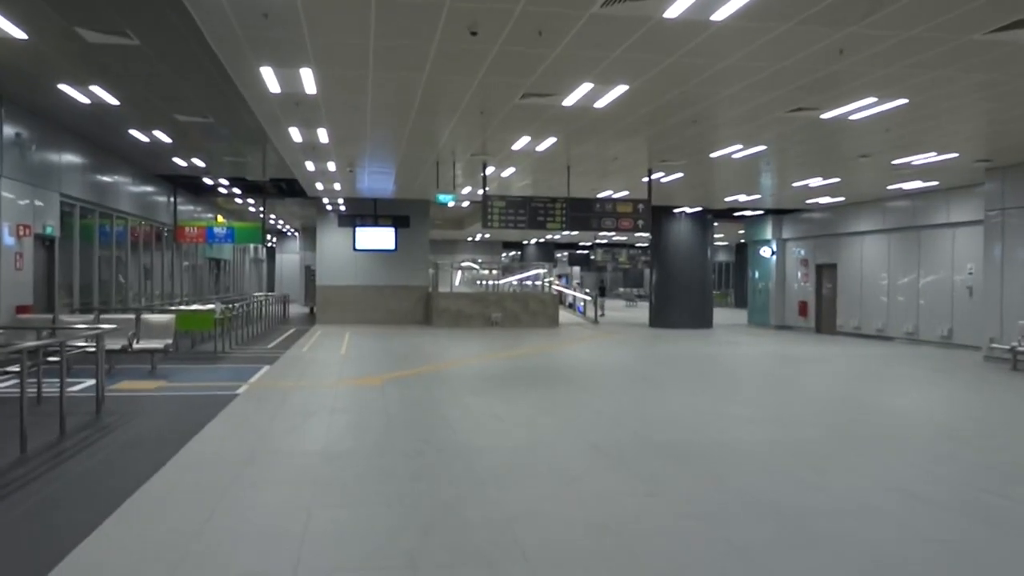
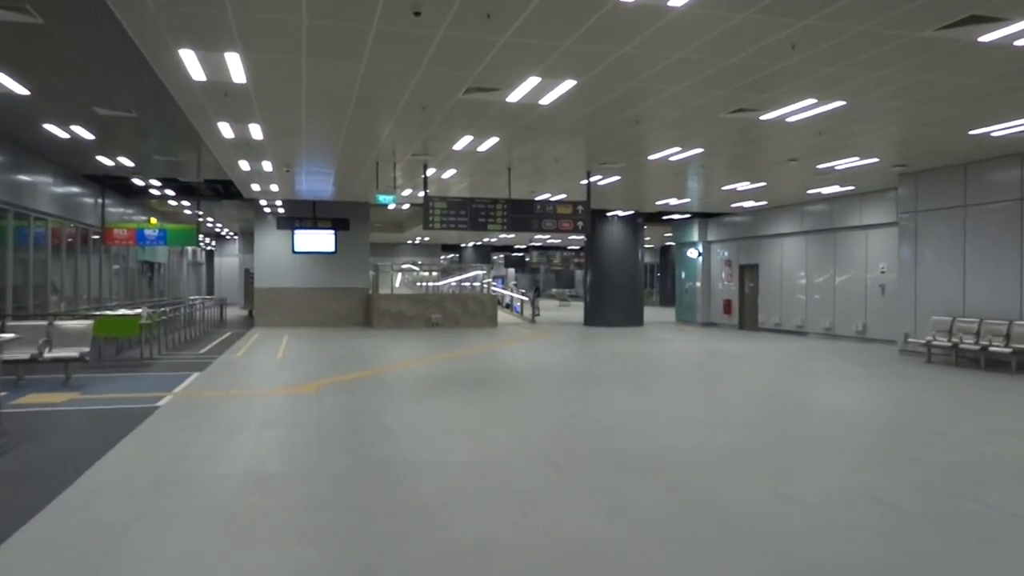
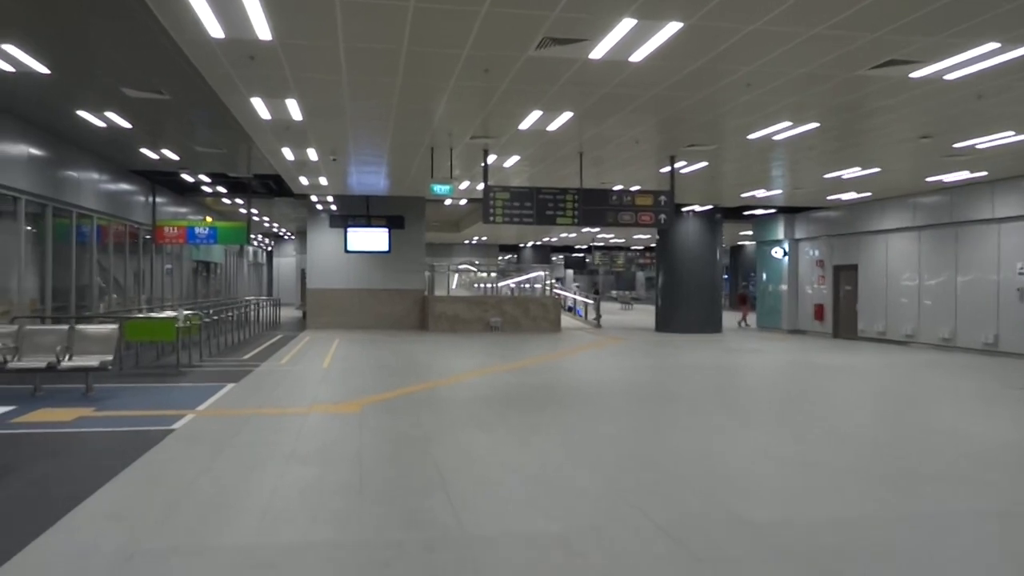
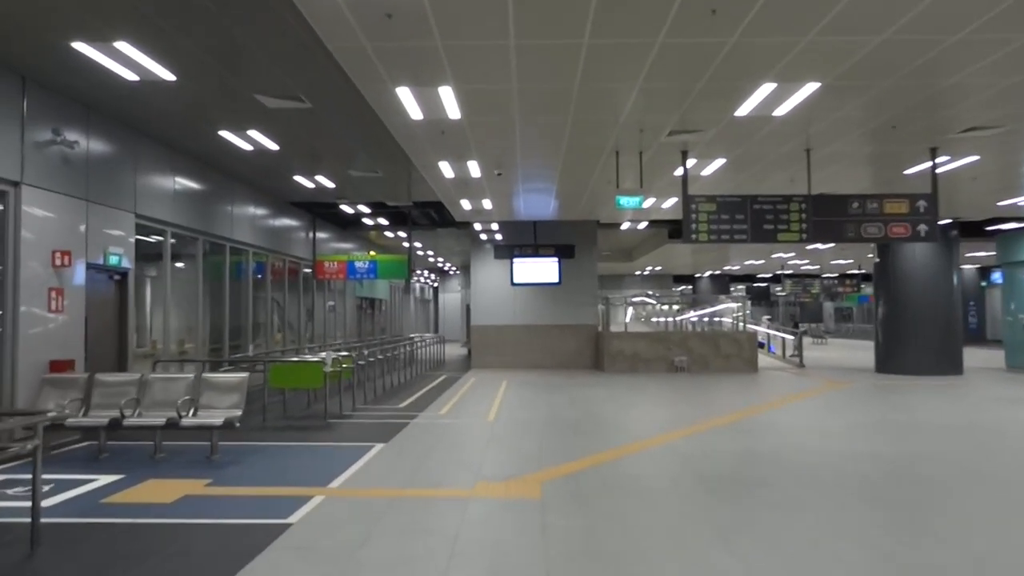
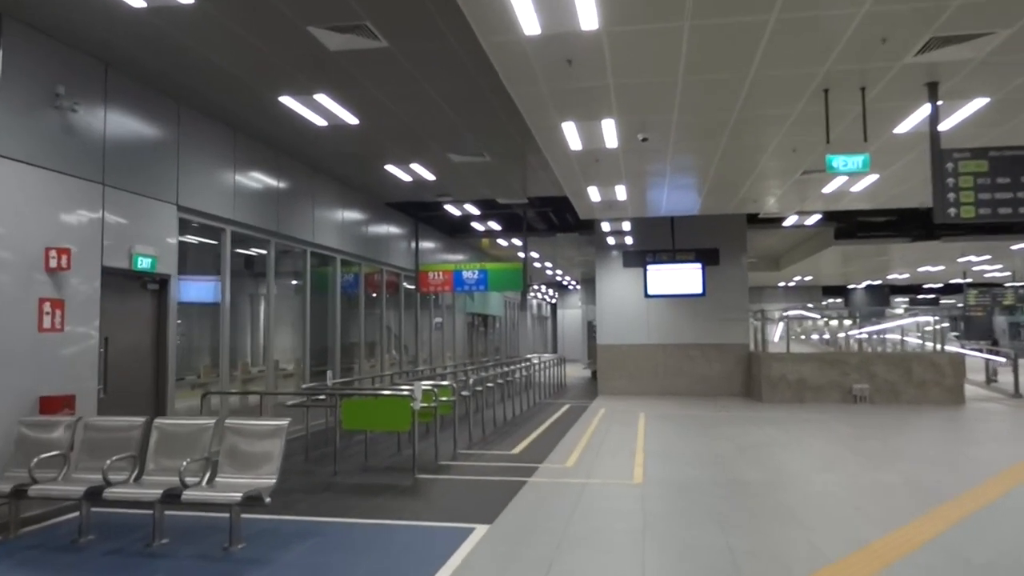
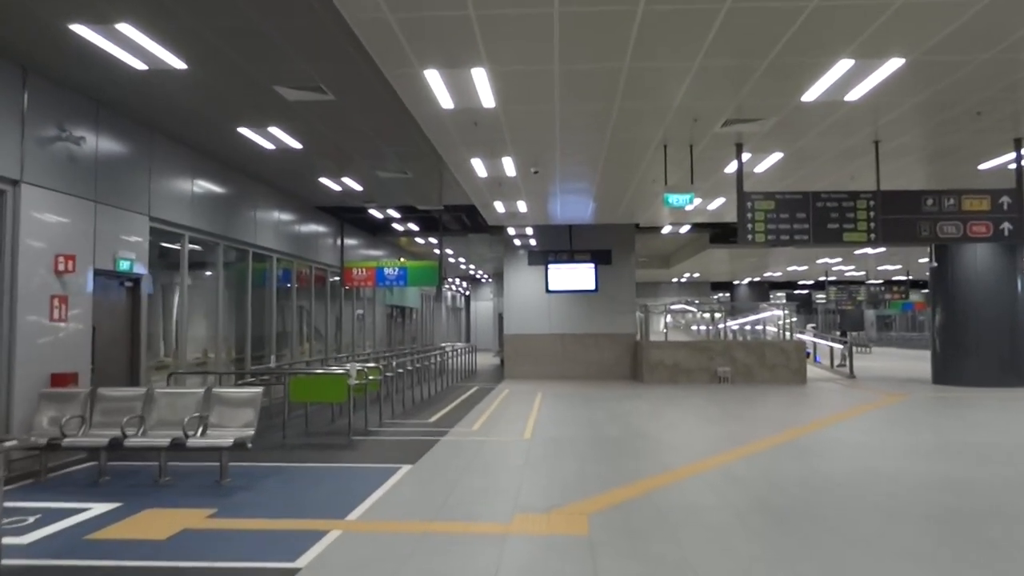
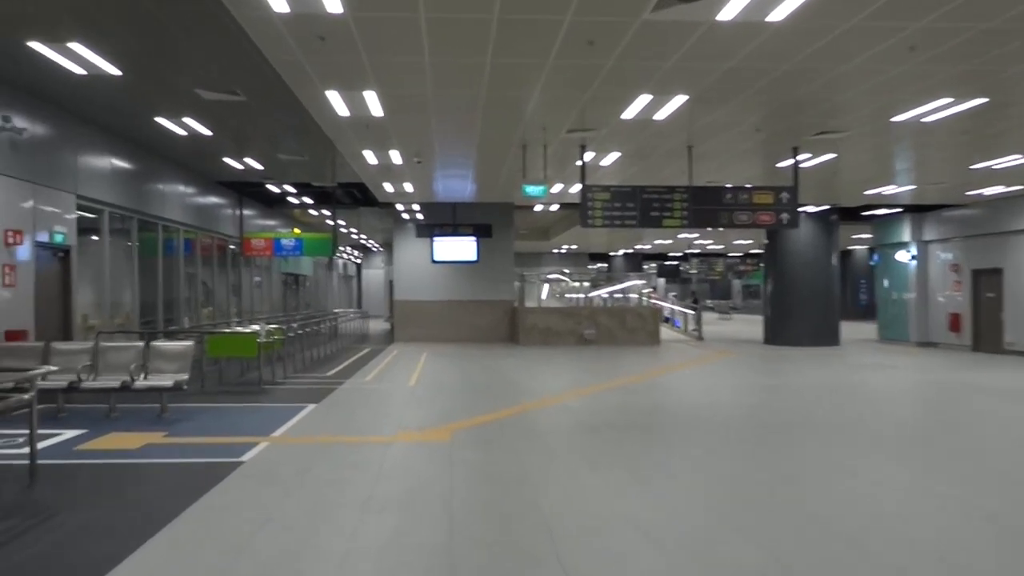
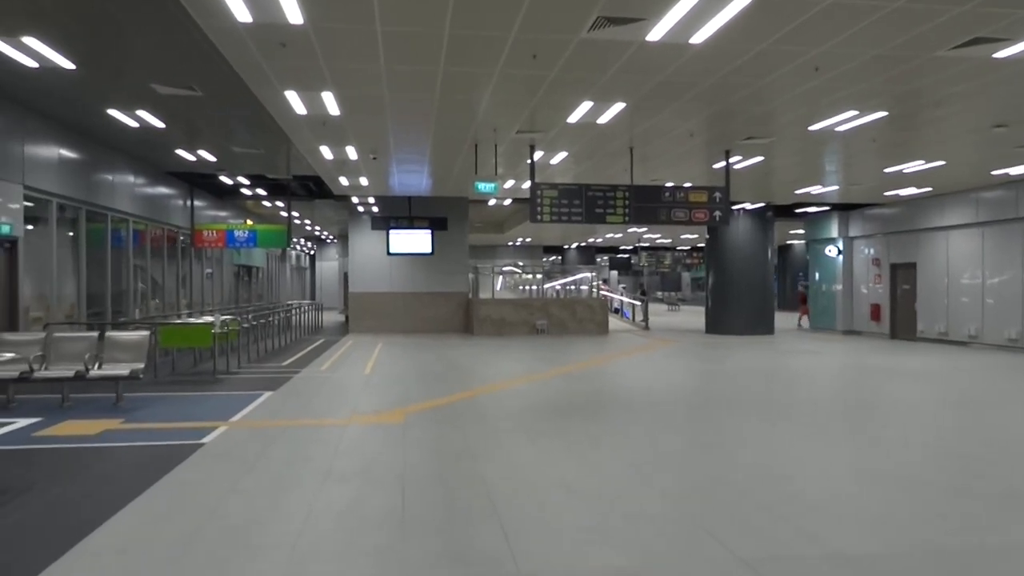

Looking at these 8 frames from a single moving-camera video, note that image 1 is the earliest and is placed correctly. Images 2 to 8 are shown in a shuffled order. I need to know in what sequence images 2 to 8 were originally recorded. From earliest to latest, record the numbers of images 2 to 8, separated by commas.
2, 3, 8, 7, 4, 6, 5
